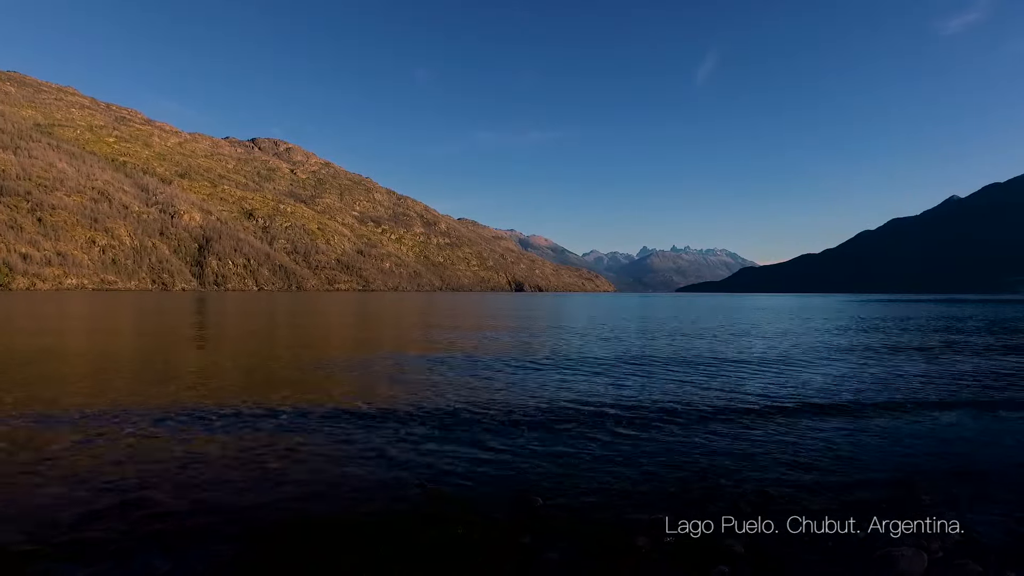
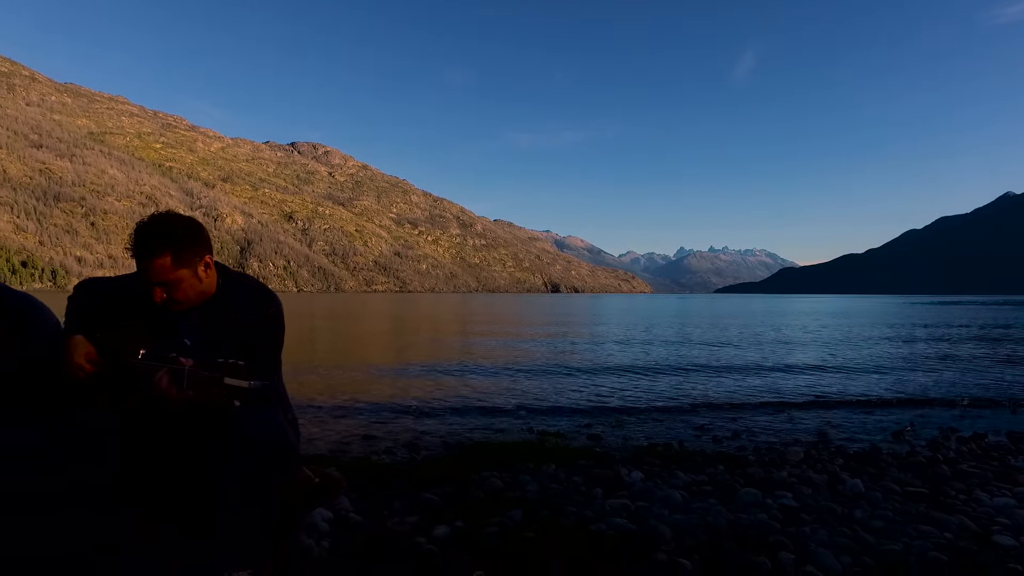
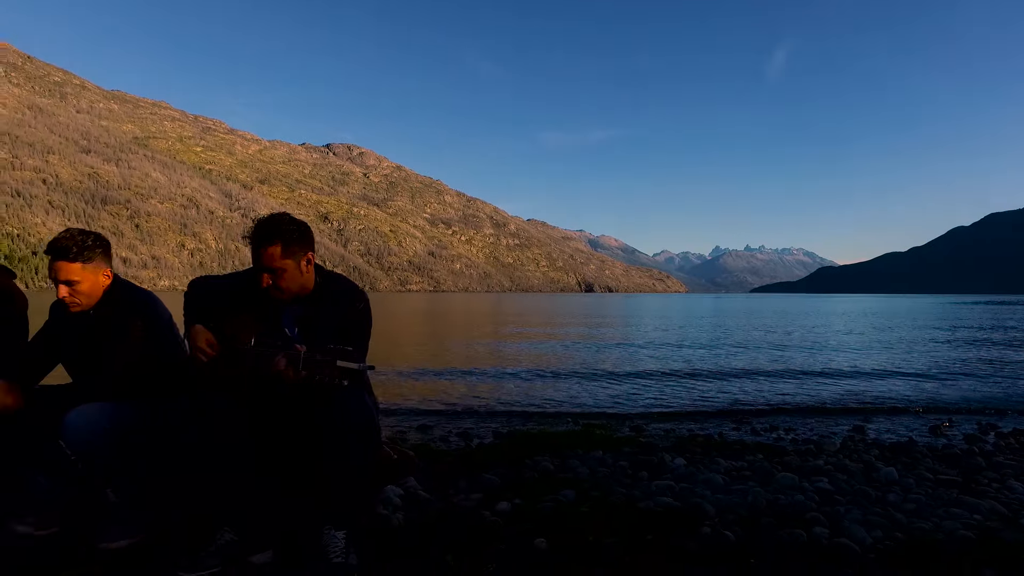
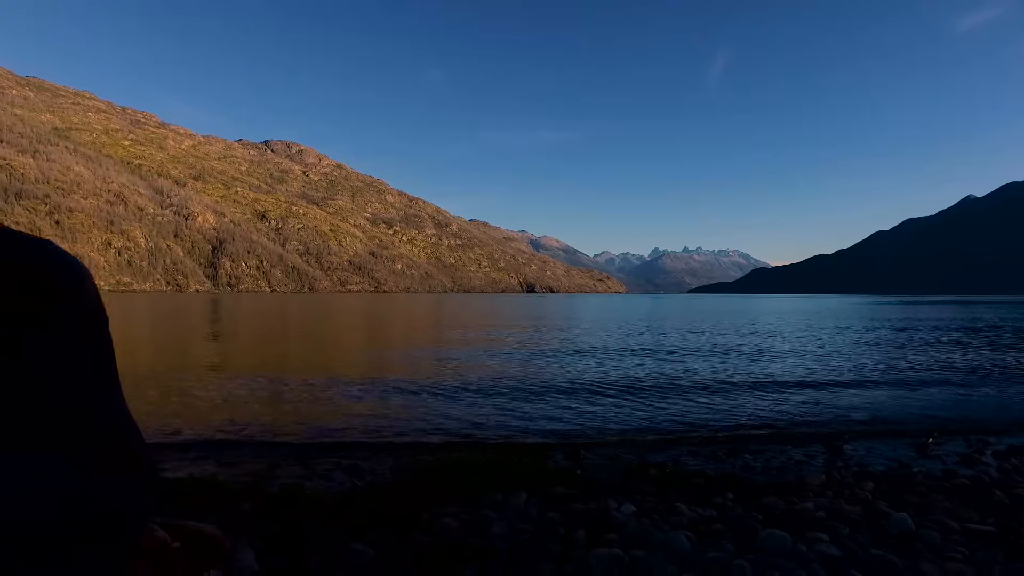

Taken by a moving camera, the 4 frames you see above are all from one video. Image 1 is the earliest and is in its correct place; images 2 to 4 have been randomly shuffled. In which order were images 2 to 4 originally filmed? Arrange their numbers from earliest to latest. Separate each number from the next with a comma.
4, 2, 3
